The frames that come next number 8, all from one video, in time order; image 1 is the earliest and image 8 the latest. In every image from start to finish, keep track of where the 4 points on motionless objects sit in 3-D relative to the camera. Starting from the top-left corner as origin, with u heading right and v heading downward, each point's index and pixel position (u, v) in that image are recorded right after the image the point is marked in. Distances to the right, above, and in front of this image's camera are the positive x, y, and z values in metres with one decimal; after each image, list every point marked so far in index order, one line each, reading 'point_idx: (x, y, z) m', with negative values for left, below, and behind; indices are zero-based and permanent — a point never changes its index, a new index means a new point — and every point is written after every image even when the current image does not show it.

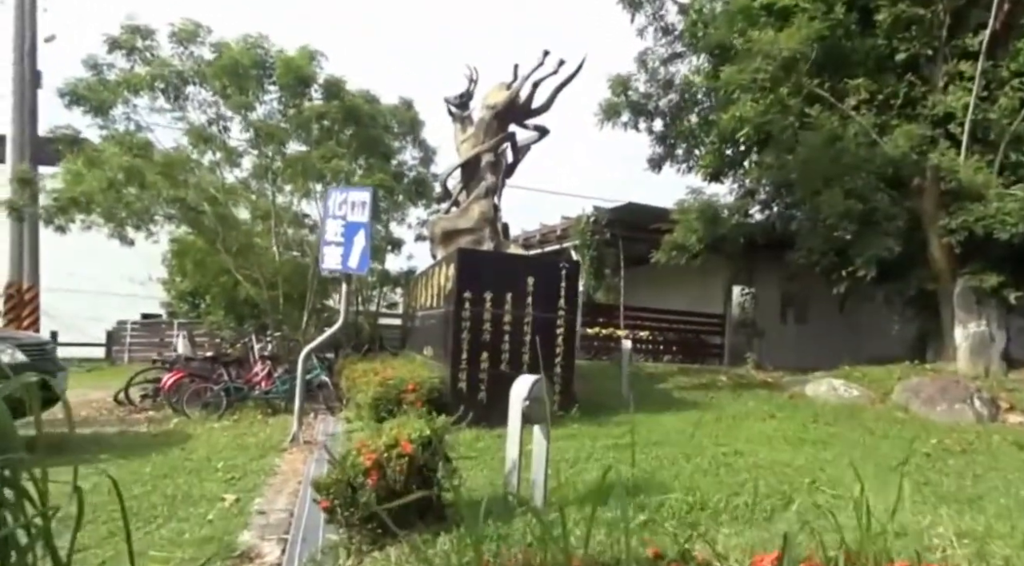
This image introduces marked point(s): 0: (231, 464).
0: (-2.2, -1.4, +5.7) m
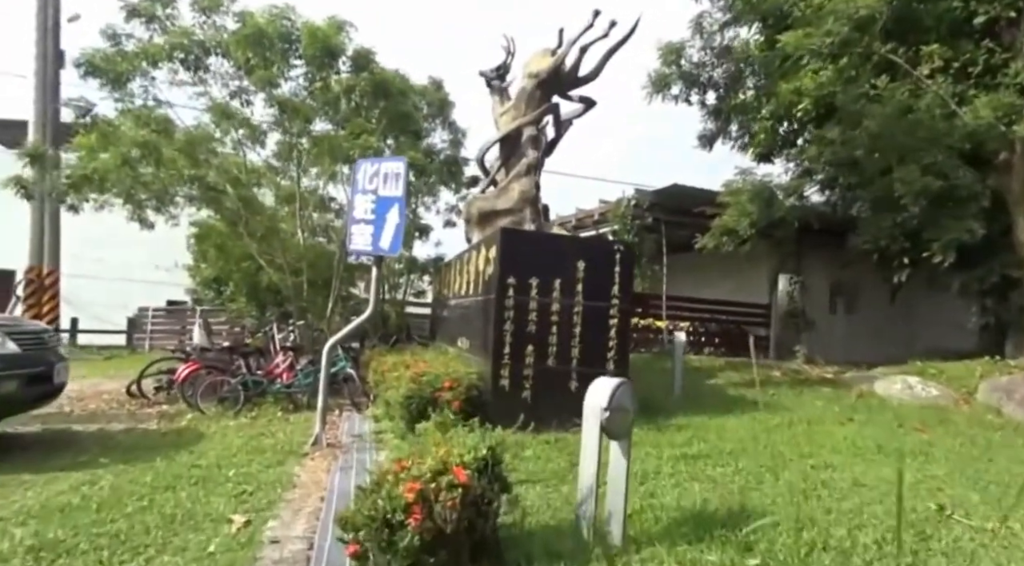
0: (-1.8, -1.3, +5.0) m
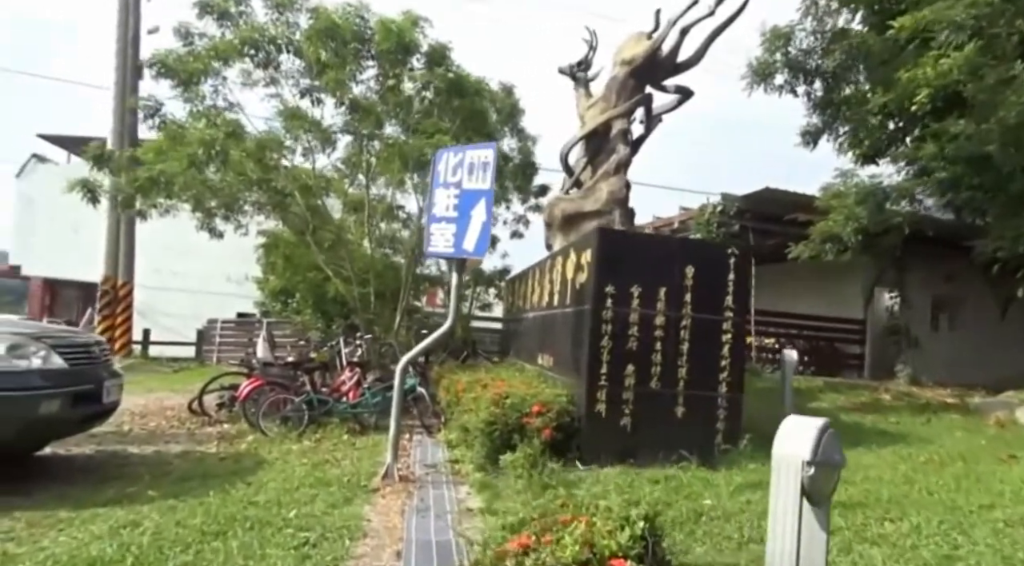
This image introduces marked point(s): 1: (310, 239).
0: (-1.2, -1.3, +4.2) m
1: (-3.2, +0.7, +11.6) m
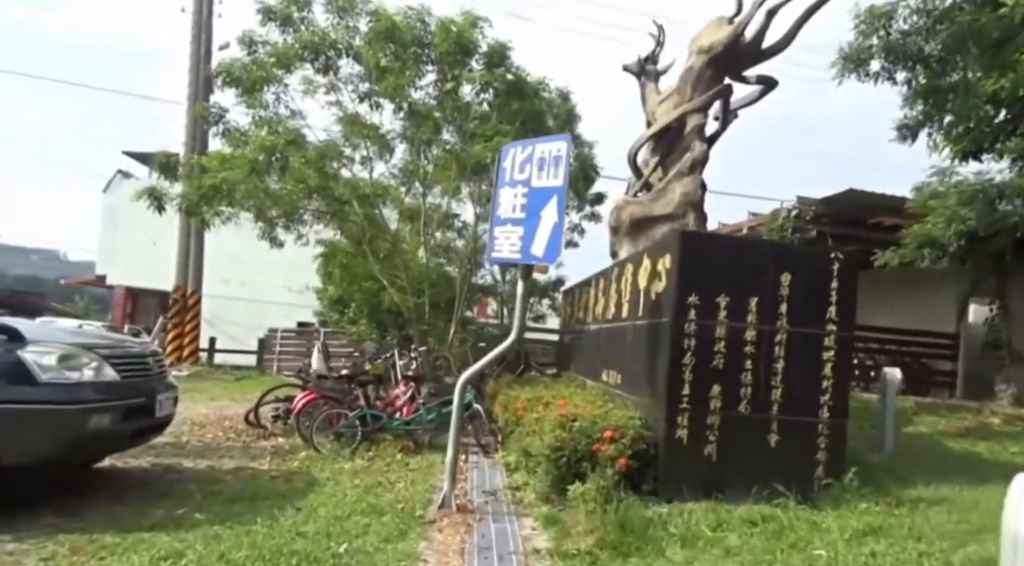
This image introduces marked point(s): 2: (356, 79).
0: (-0.8, -1.4, +3.7) m
1: (-2.3, +0.6, +11.2) m
2: (-2.2, +2.9, +10.1) m
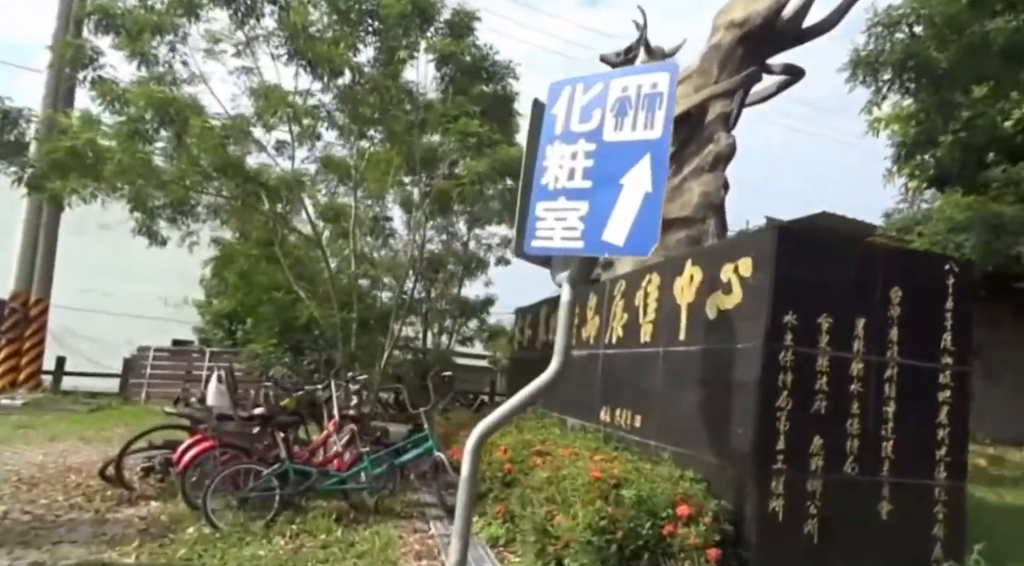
0: (-0.5, -1.3, +2.0) m
1: (-3.0, +0.4, +9.3) m
2: (-2.7, +2.8, +8.3) m
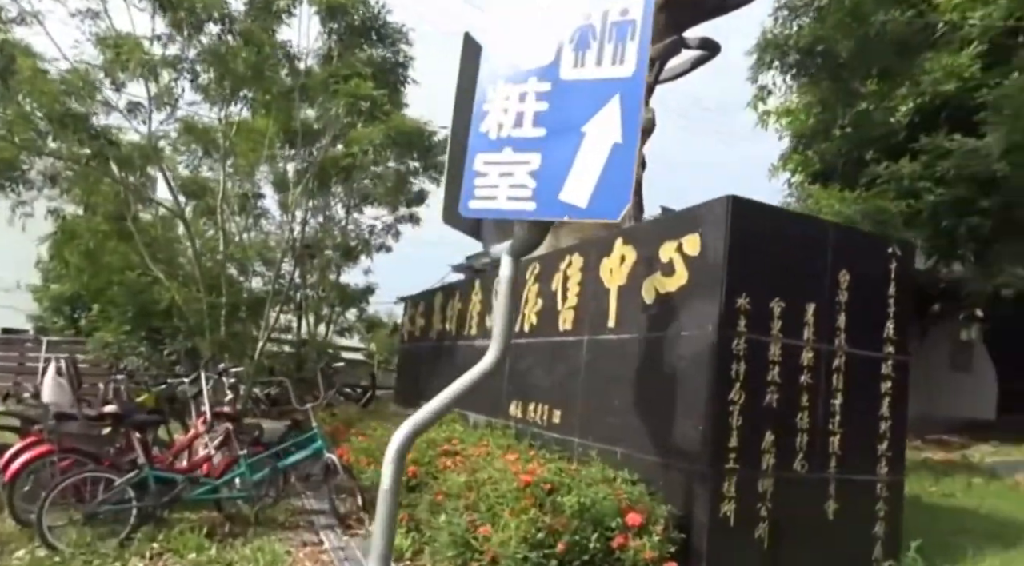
0: (-0.5, -1.2, +1.4) m
1: (-4.2, +0.6, +8.1) m
2: (-3.7, +3.0, +7.2) m
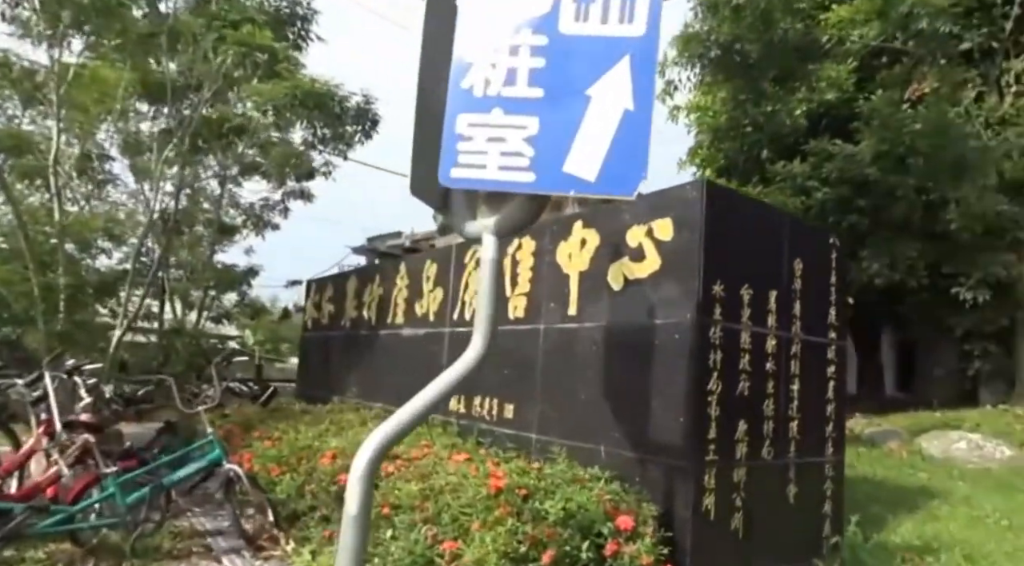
0: (-0.4, -1.2, +1.0) m
1: (-5.0, +0.7, +7.1) m
2: (-4.4, +3.0, +6.2) m
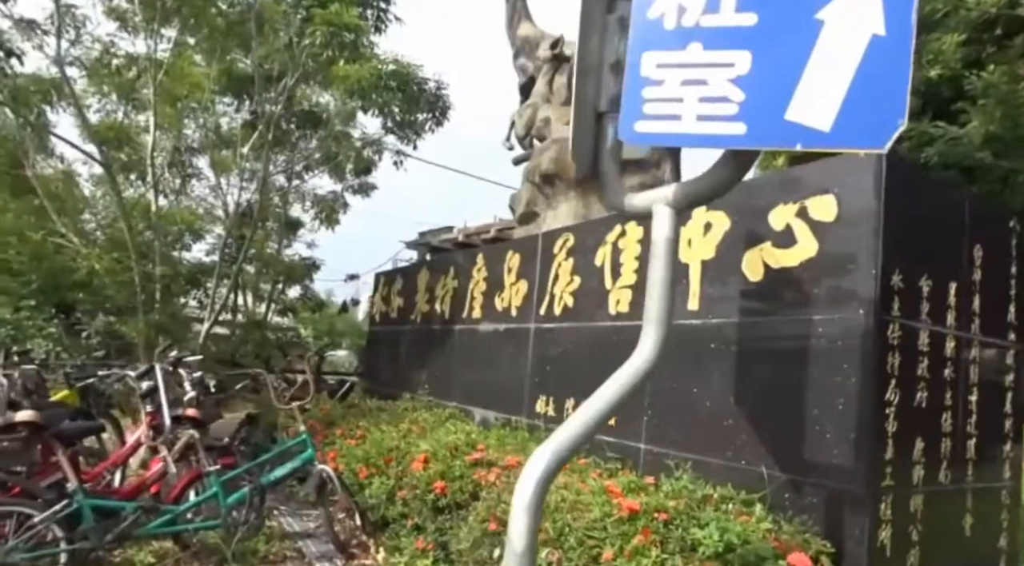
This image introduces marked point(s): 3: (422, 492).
0: (0.0, -1.2, +0.6) m
1: (-4.3, +0.8, +6.8) m
2: (-3.7, +3.2, +5.9) m
3: (-0.5, -1.1, +3.8) m
